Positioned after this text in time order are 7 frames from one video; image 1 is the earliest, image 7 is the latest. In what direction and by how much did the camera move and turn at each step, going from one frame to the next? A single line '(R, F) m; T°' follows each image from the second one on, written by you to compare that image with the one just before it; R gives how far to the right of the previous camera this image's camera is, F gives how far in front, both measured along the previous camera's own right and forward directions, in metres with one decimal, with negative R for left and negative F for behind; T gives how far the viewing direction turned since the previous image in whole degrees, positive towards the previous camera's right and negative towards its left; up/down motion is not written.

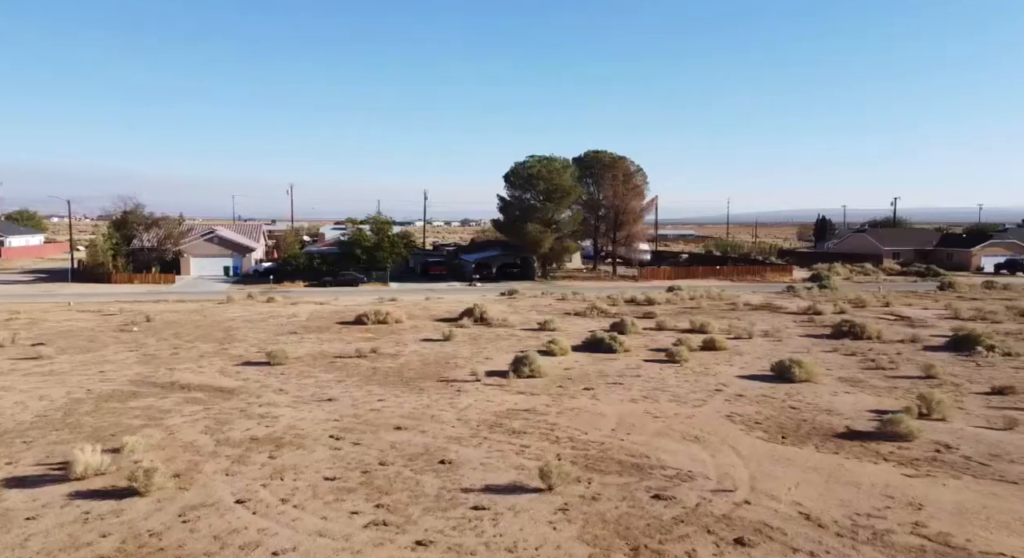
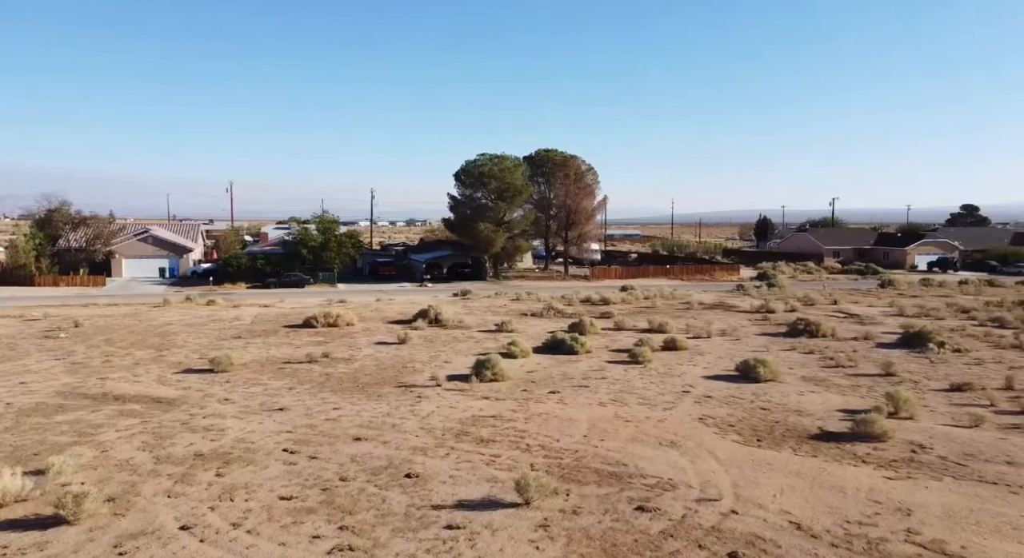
(-0.4, +0.9) m; +4°
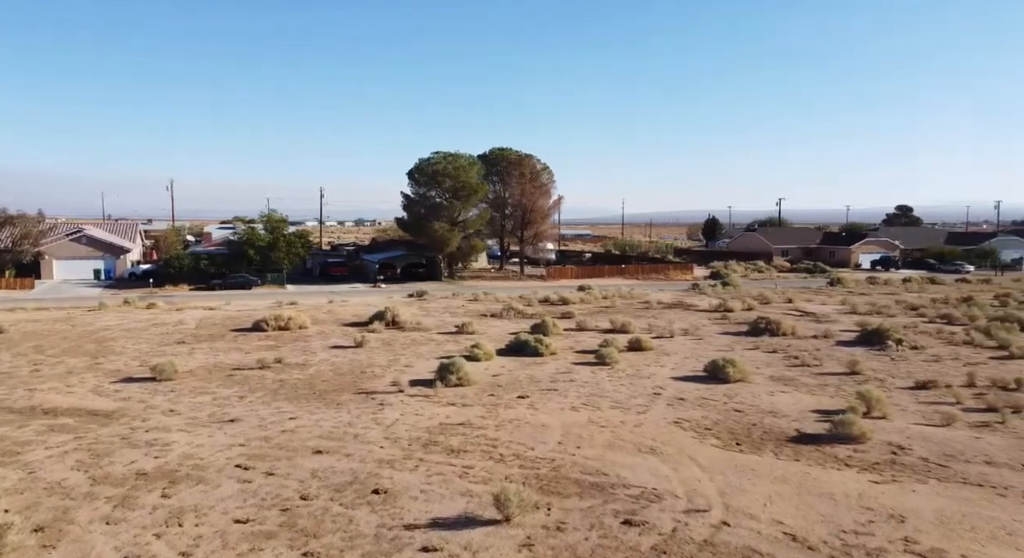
(-0.4, +0.8) m; +4°
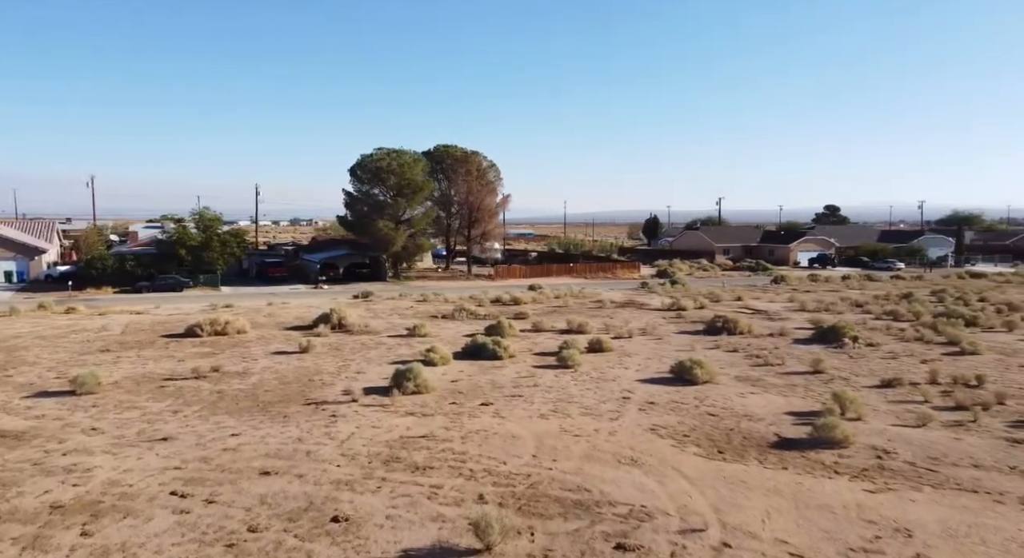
(-0.5, +1.2) m; +5°
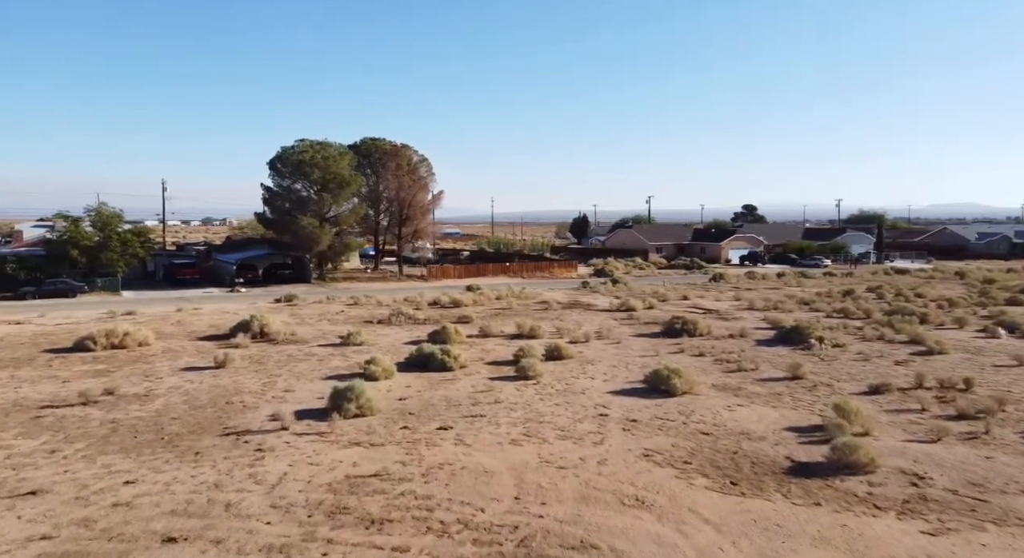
(-0.8, +2.6) m; +6°
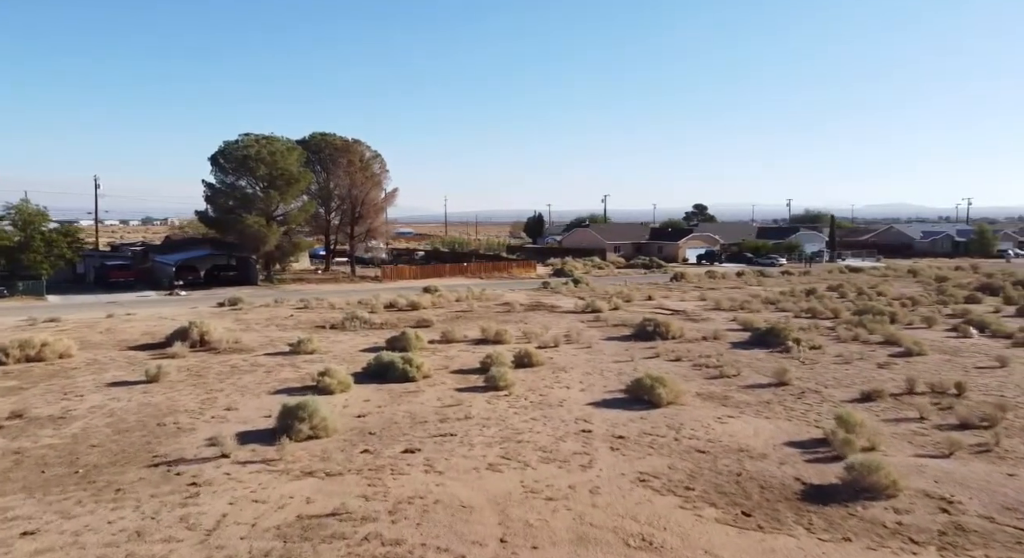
(-0.4, +1.6) m; +4°
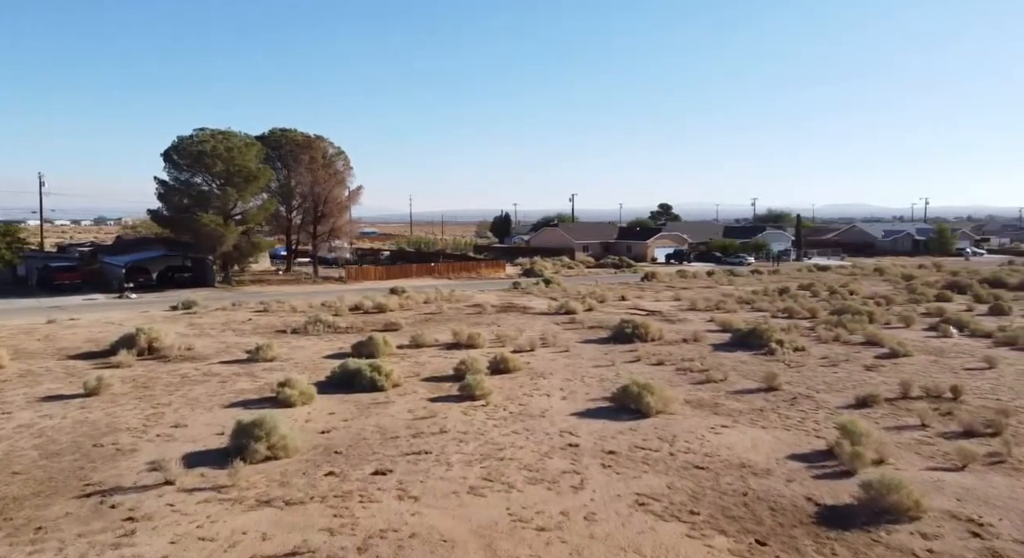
(-0.3, +1.2) m; +3°
